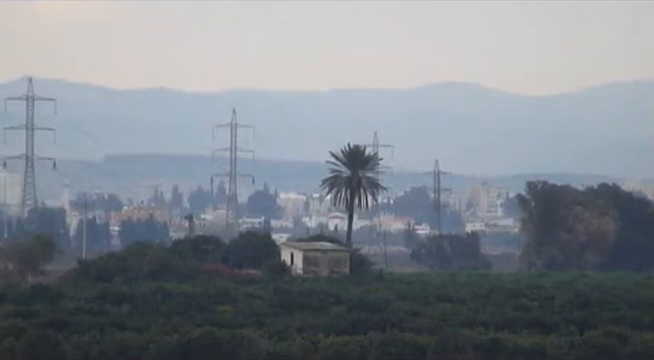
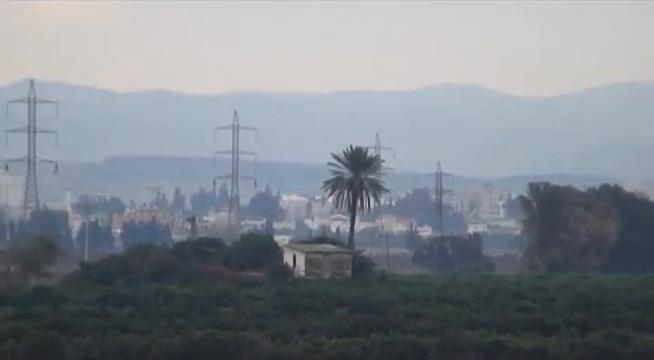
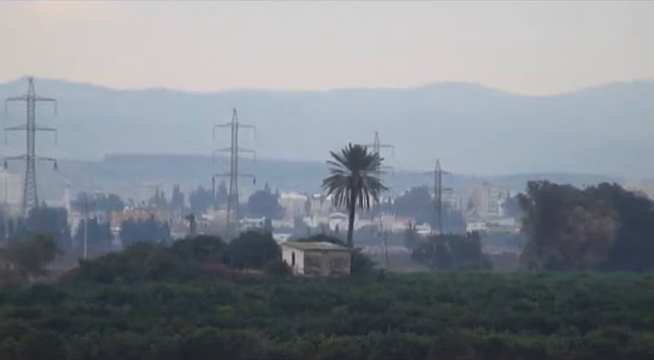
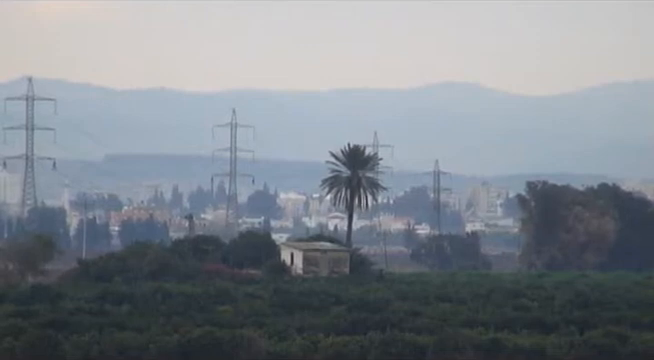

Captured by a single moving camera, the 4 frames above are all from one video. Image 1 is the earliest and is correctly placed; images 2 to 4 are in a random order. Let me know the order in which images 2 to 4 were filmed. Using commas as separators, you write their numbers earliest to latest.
4, 3, 2
